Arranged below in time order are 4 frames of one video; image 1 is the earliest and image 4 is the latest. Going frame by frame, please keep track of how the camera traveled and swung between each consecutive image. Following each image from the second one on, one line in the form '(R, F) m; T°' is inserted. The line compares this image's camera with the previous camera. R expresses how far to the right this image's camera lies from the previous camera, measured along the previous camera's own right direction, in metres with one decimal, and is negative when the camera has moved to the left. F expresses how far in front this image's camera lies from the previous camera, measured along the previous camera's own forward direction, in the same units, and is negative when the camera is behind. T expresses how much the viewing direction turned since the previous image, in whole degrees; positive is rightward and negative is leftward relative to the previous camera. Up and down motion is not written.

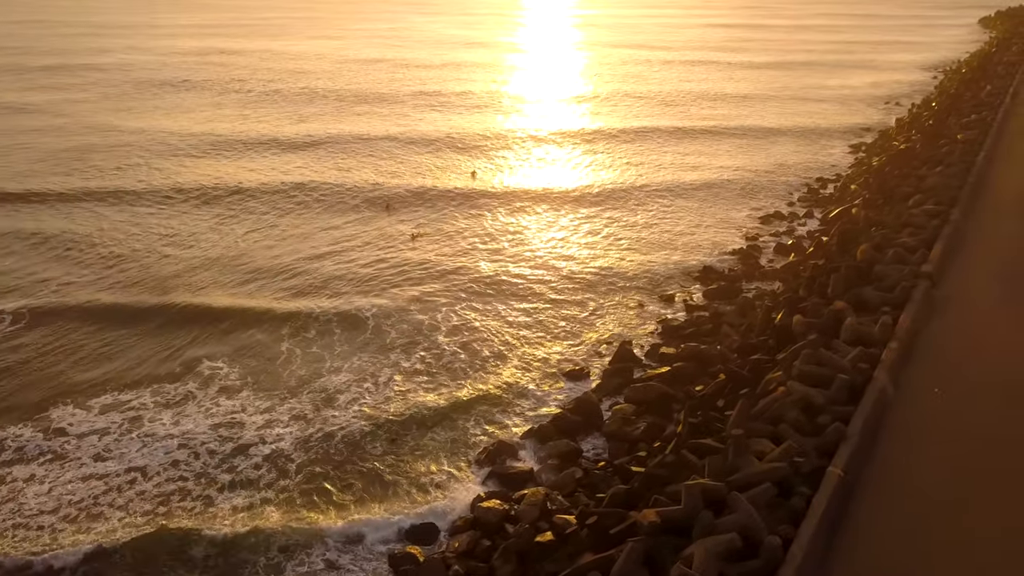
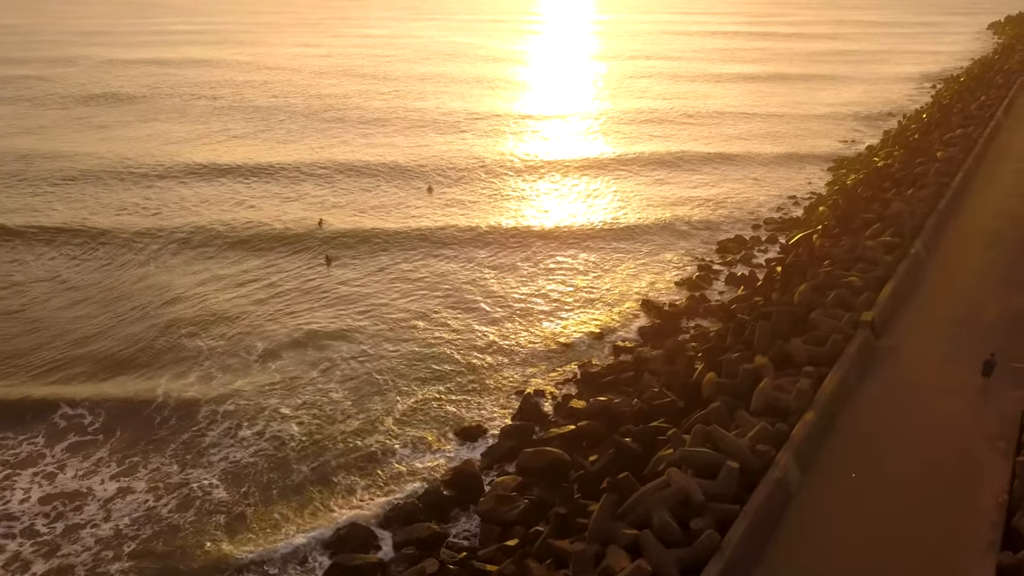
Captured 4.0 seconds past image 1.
(+1.7, +1.3) m; -1°
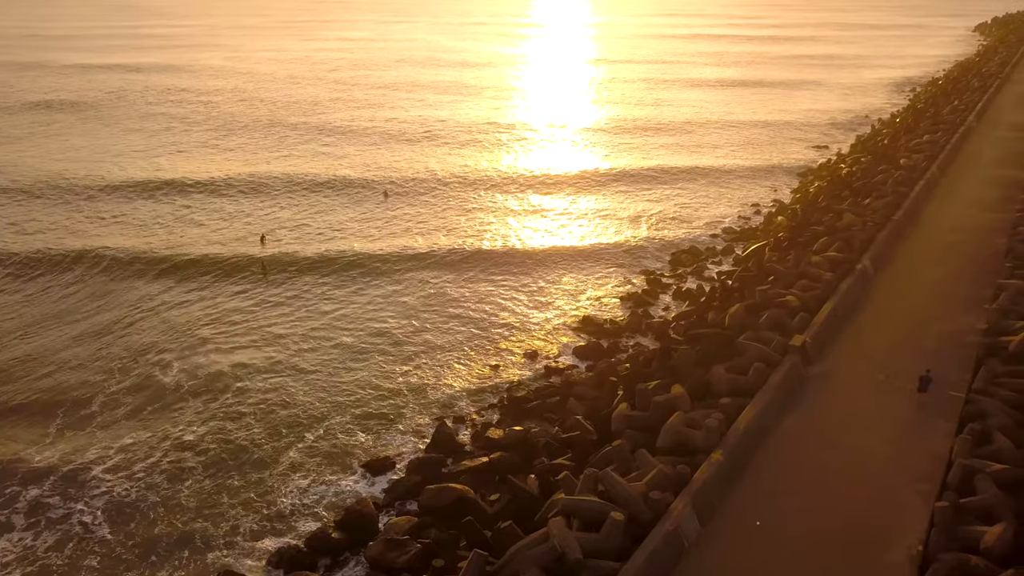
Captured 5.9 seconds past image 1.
(+1.1, +0.6) m; 0°
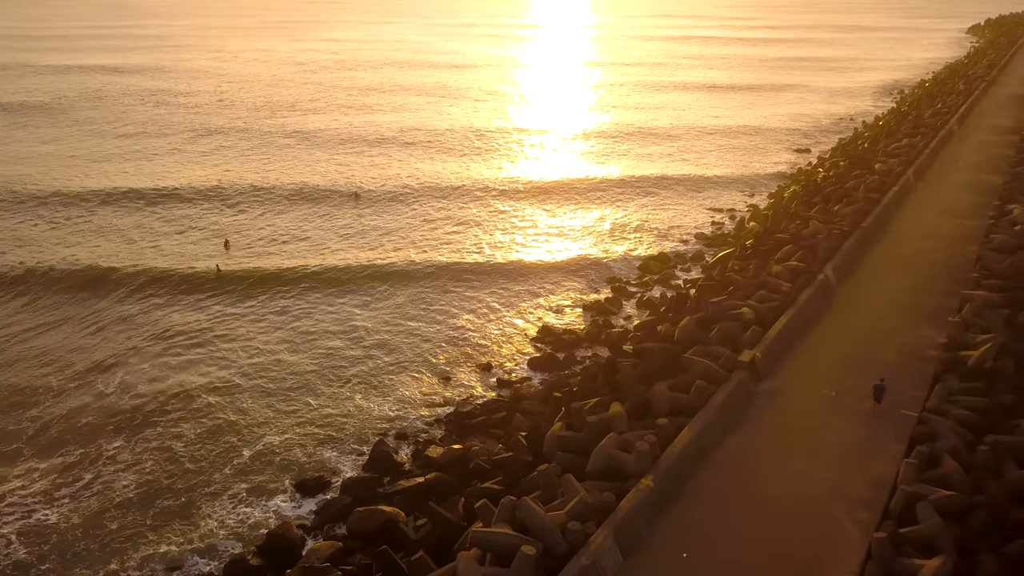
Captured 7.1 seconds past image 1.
(+0.7, +0.4) m; 0°
